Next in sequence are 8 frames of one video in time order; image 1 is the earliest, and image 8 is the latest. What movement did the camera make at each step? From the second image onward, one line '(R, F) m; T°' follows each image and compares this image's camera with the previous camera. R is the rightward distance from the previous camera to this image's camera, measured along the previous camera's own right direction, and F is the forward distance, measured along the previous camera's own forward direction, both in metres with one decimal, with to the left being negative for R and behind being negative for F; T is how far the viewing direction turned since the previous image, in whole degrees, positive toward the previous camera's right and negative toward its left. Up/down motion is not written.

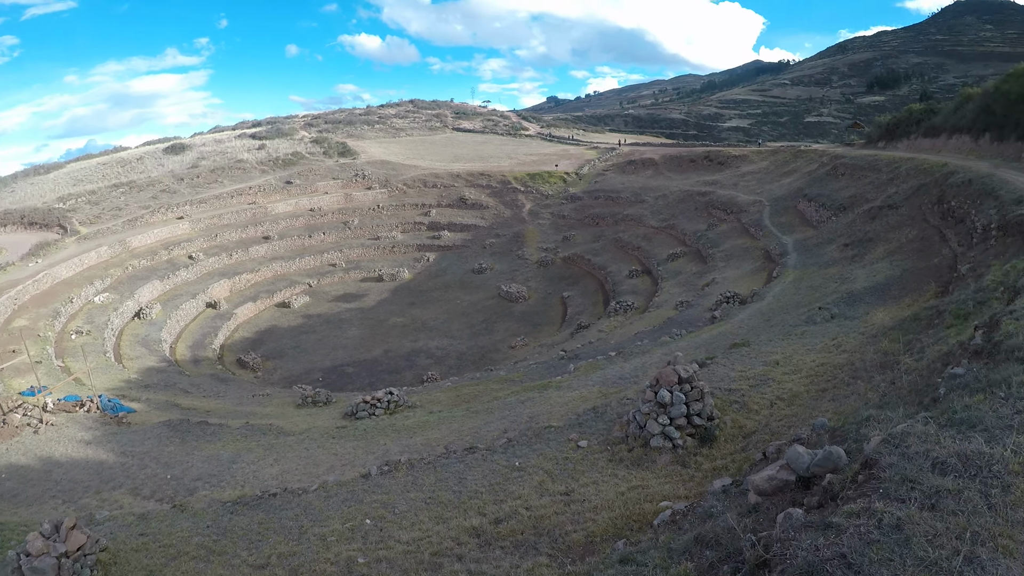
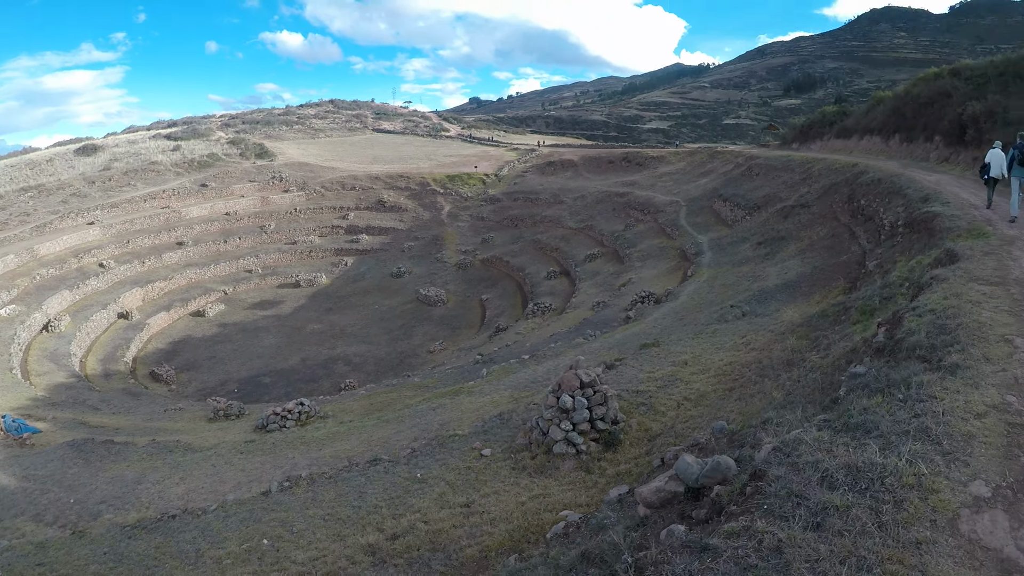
(+1.6, +1.5) m; +6°
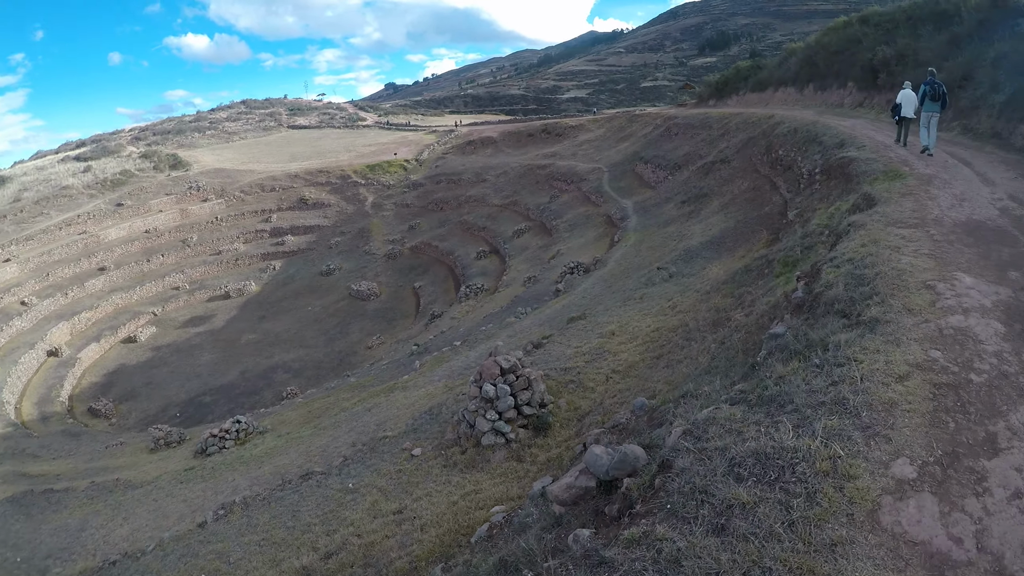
(+1.6, +1.5) m; +4°
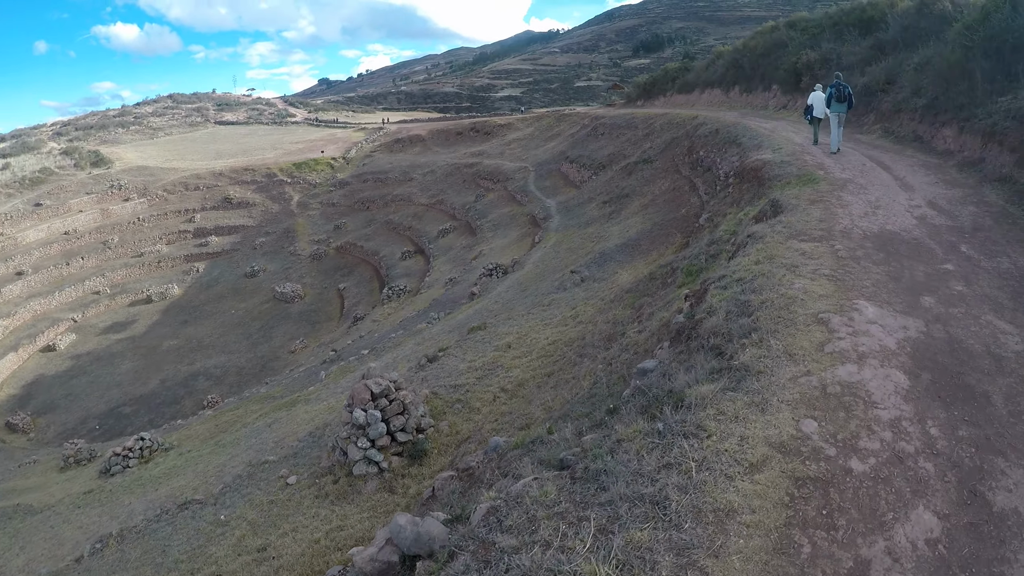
(+2.5, +2.2) m; +4°
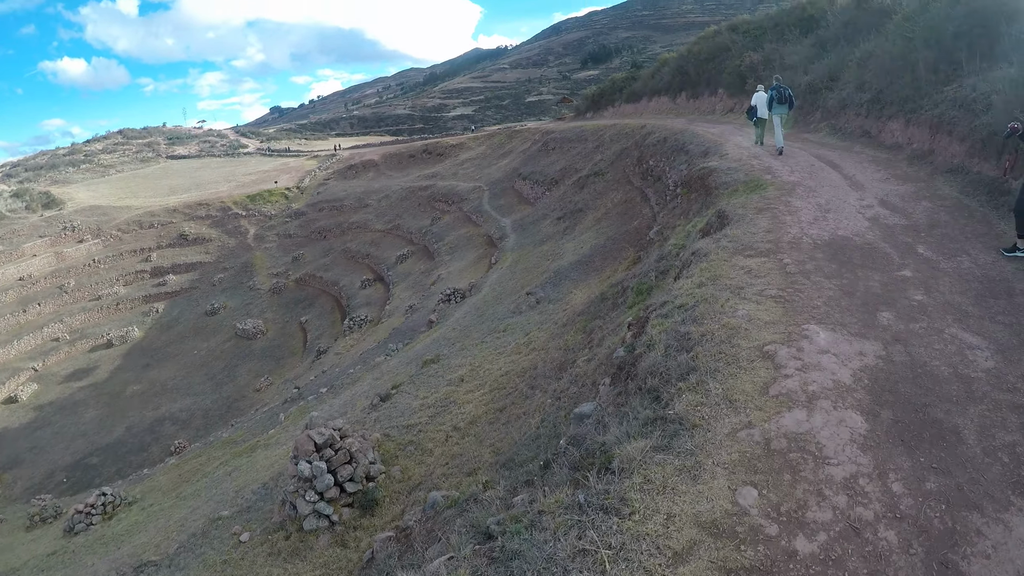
(+0.9, +1.0) m; +2°
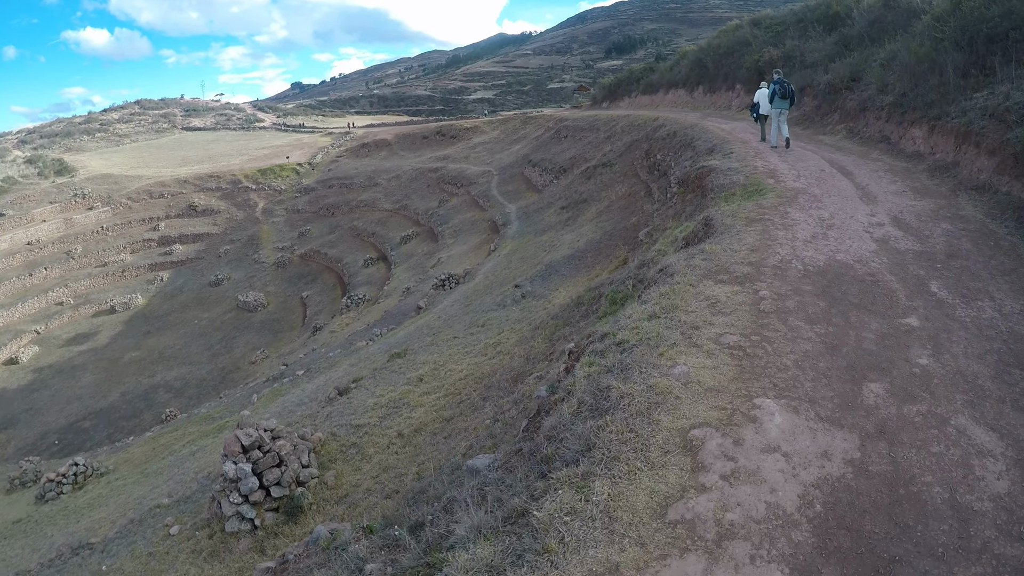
(+1.5, +1.6) m; -3°
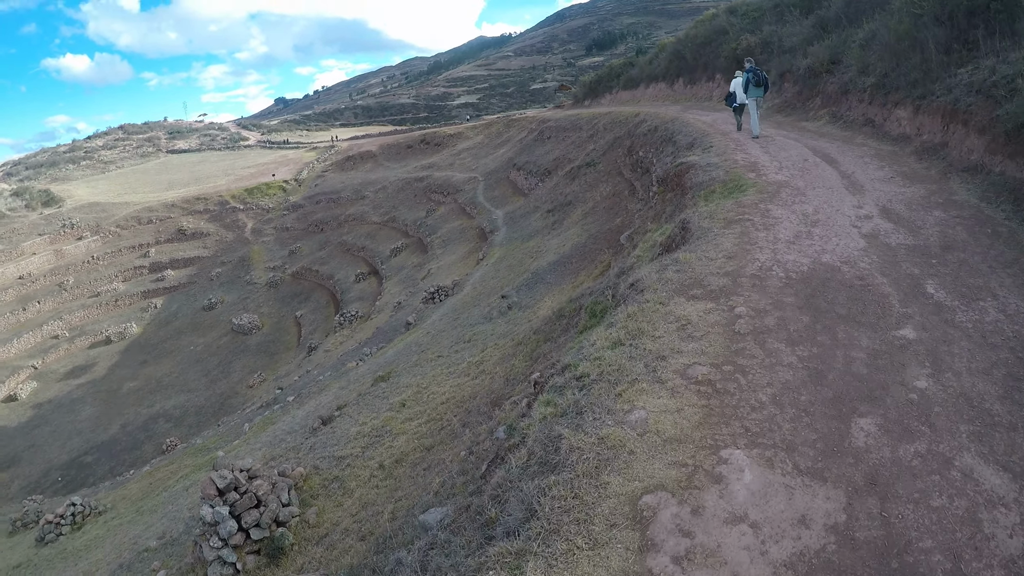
(+0.7, +0.6) m; 0°
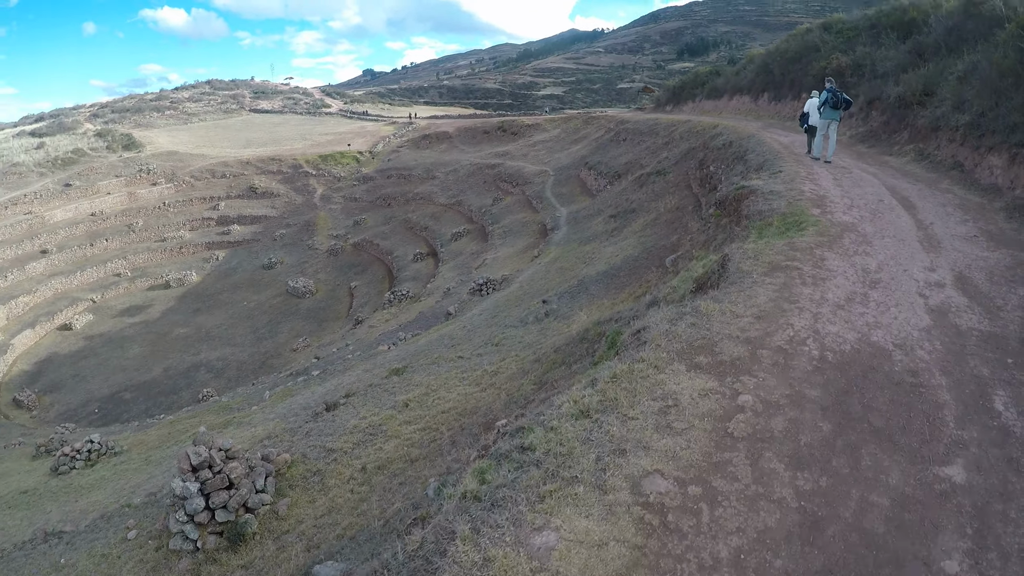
(+1.0, +1.0) m; -8°
